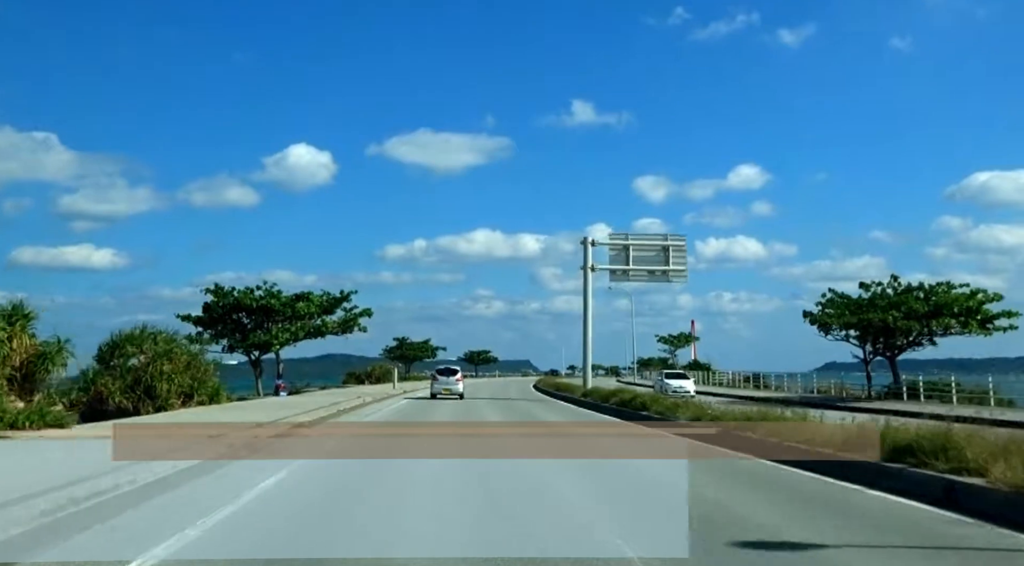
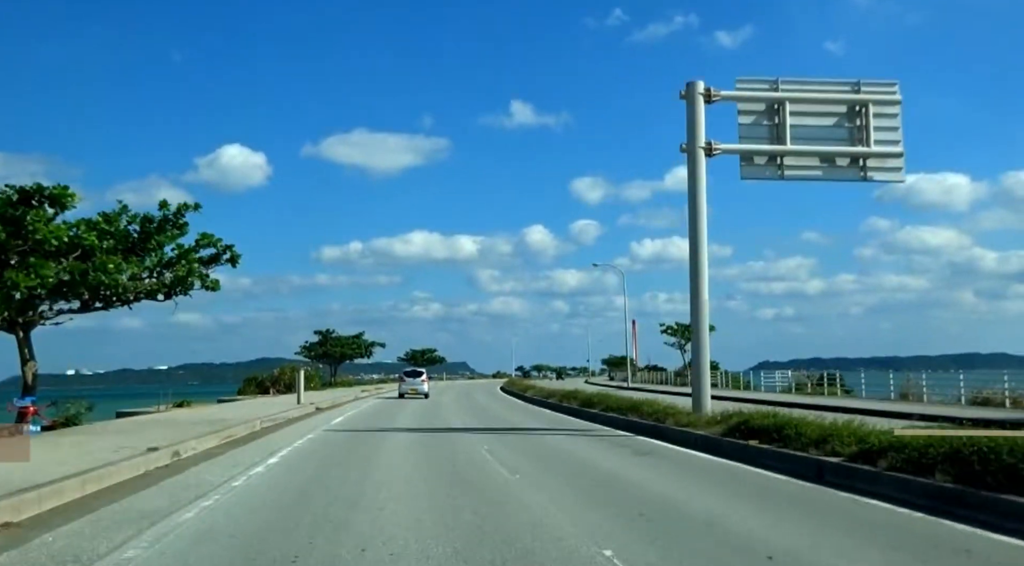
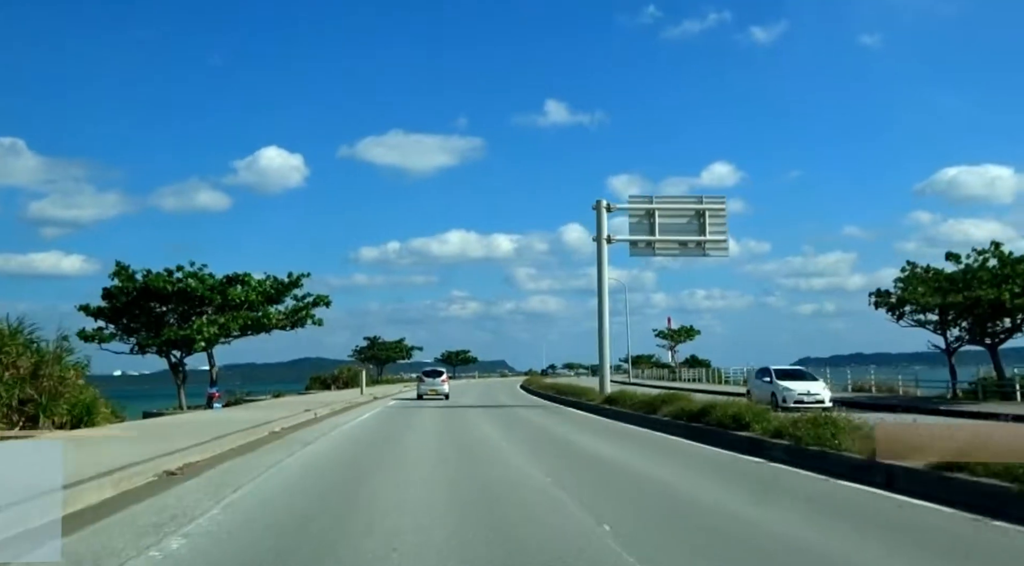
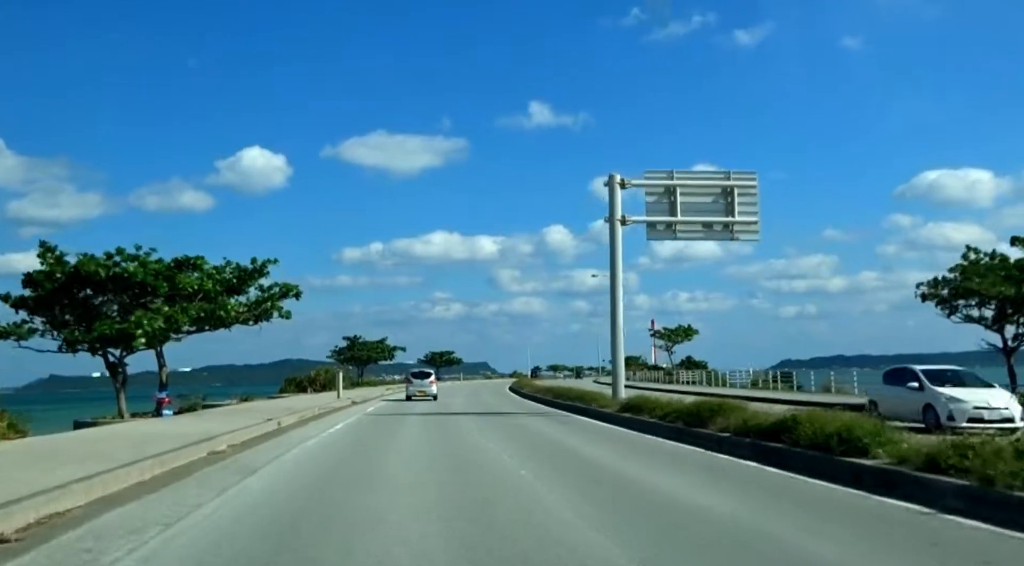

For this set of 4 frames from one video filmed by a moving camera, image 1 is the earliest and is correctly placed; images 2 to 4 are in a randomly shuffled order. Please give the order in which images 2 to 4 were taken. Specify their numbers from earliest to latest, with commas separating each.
3, 4, 2
